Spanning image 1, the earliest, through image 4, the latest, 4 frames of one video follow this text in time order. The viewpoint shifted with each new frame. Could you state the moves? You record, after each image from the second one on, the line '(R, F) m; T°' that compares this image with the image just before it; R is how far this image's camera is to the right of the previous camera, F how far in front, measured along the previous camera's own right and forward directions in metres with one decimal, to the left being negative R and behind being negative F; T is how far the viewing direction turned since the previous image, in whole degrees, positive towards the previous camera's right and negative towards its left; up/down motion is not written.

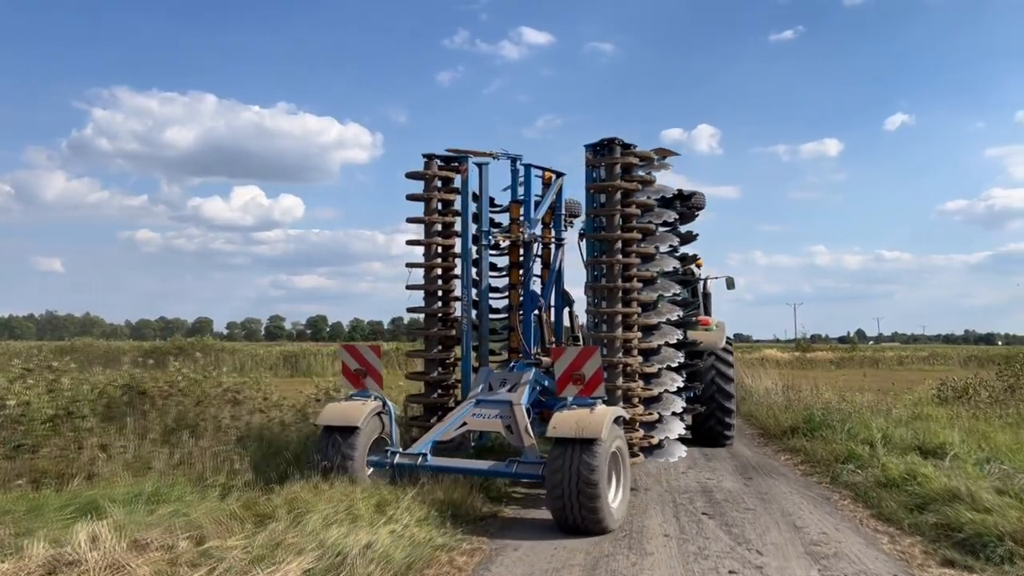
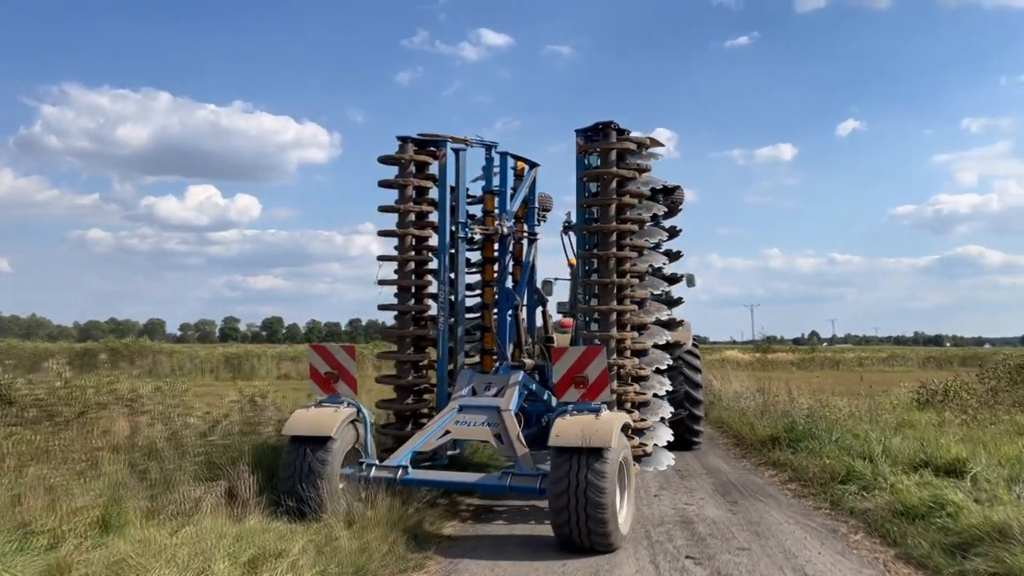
(+0.1, +0.7) m; +3°
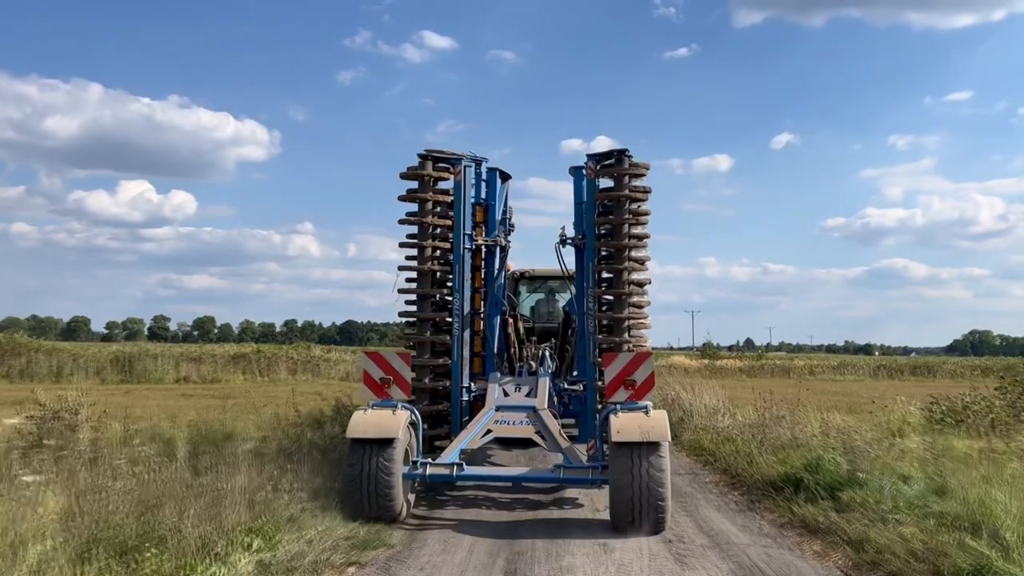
(+0.1, +1.7) m; +4°
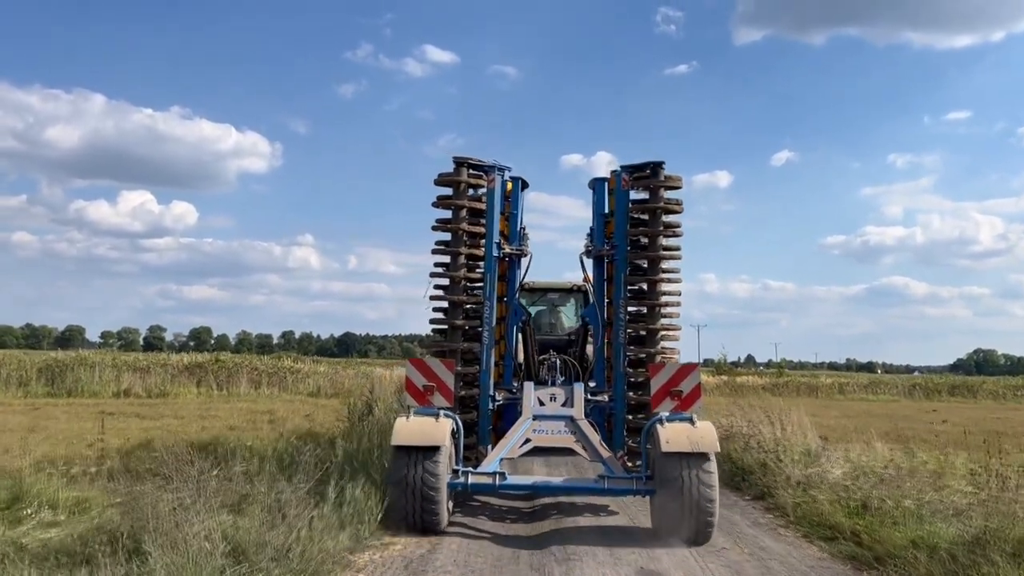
(0.0, +2.2) m; 0°
